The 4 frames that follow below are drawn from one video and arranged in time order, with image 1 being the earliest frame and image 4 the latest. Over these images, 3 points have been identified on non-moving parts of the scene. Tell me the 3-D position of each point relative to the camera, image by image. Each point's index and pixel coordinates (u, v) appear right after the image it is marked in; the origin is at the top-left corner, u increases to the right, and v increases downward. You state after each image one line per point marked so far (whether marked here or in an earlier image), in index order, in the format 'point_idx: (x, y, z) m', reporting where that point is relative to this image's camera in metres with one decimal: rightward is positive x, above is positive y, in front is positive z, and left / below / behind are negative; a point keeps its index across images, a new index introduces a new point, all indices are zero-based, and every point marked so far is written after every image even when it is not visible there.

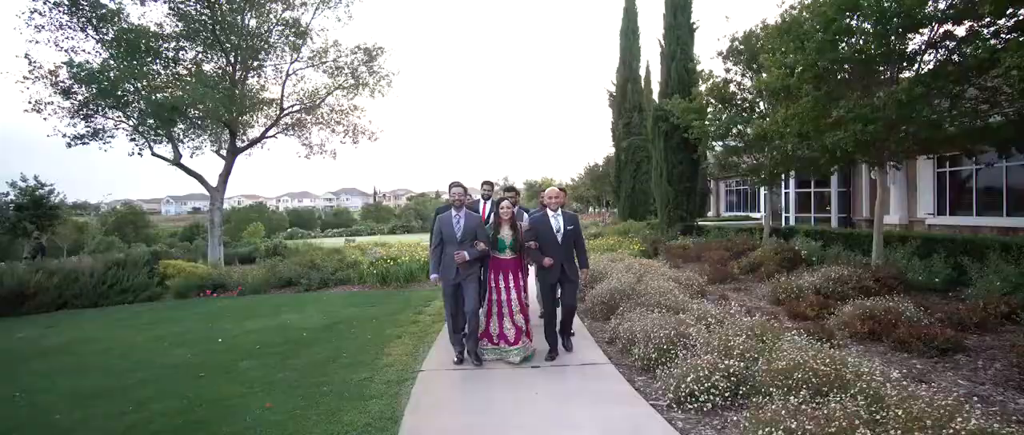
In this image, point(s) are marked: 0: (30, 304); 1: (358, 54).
0: (-9.2, -1.6, +12.1) m
1: (-4.3, +4.6, +17.5) m
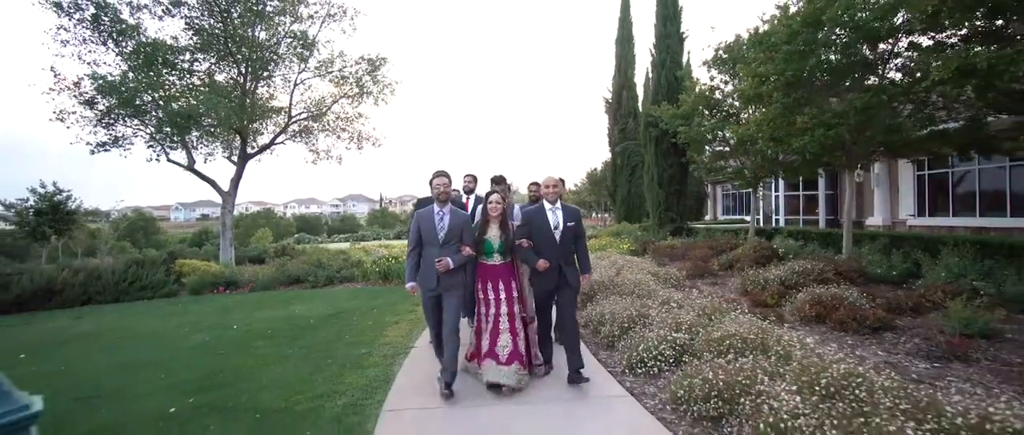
0: (-9.3, -1.7, +12.9) m
1: (-4.4, +4.5, +18.3) m
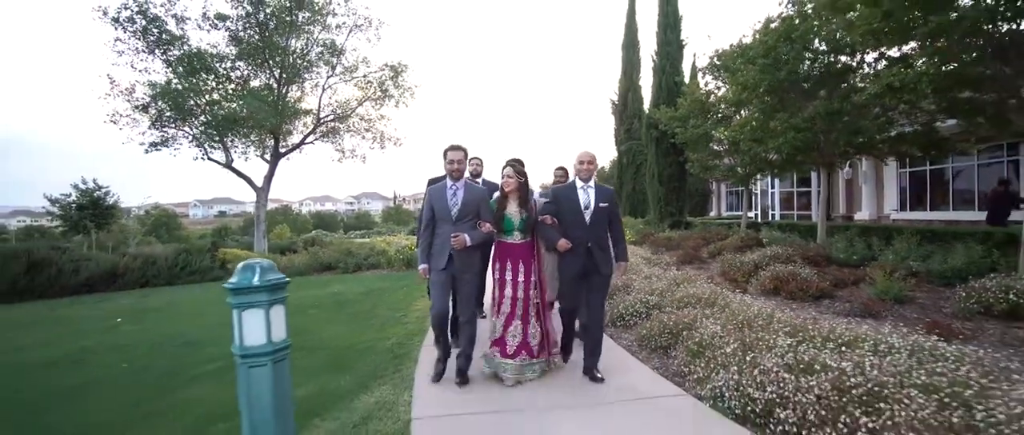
0: (-9.1, -1.5, +14.5) m
1: (-4.0, +4.7, +19.8) m
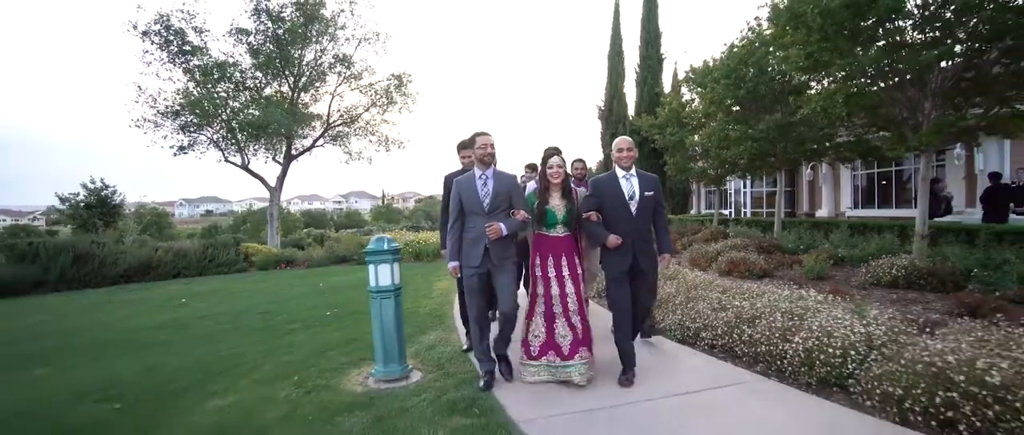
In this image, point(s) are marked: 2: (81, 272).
0: (-9.2, -1.4, +16.1) m
1: (-4.2, +4.8, +21.5) m
2: (-10.3, -1.3, +15.1) m
